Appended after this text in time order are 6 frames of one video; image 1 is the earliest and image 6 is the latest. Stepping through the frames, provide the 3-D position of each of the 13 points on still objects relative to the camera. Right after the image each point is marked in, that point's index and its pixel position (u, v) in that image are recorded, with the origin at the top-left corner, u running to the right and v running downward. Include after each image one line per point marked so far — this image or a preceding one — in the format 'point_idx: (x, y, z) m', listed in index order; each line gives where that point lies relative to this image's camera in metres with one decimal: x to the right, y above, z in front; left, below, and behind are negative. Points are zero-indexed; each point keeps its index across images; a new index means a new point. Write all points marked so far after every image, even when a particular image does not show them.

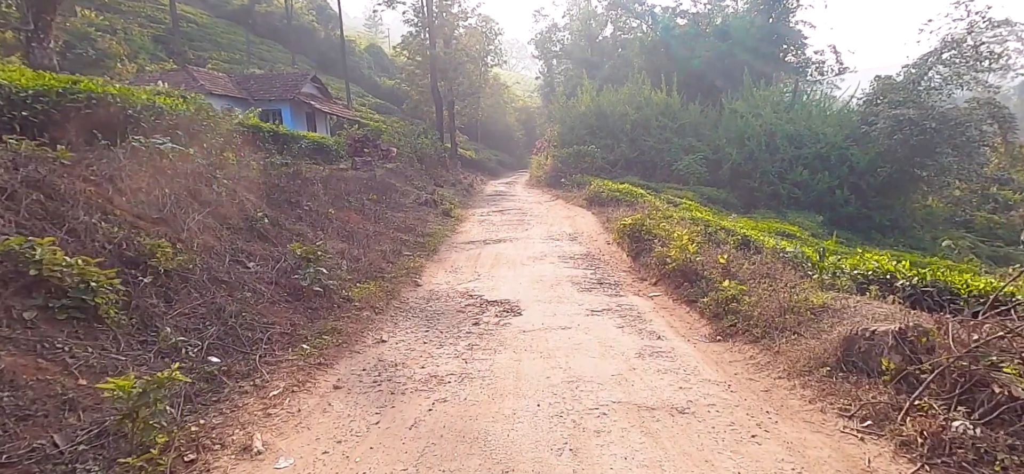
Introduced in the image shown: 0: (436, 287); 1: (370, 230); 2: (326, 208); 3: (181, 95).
0: (-1.0, -0.7, +8.4) m
1: (-2.7, +0.1, +11.8) m
2: (-3.4, +0.5, +11.3) m
3: (-6.0, +2.5, +11.4) m
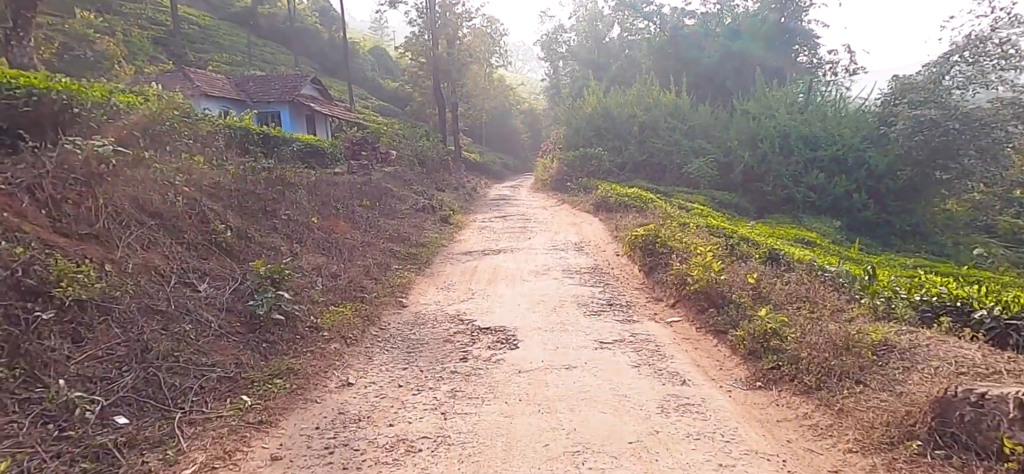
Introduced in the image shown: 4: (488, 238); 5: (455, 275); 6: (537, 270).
0: (-1.0, -0.9, +7.4) m
1: (-2.7, -0.1, +10.9) m
2: (-3.4, +0.3, +10.4) m
3: (-6.0, +2.3, +10.5) m
4: (-0.6, 0.0, +14.3) m
5: (-0.9, -0.6, +9.6) m
6: (+0.4, -0.5, +9.8) m
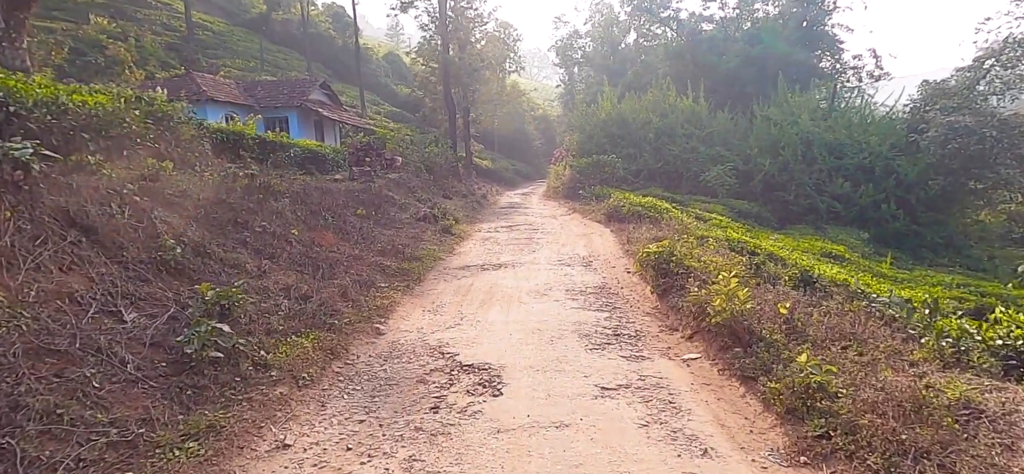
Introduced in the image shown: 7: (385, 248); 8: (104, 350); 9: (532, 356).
0: (-1.1, -1.0, +6.5) m
1: (-2.7, -0.3, +10.0) m
2: (-3.4, +0.1, +9.5) m
3: (-6.0, +2.1, +9.7) m
4: (-0.5, -0.3, +13.3) m
5: (-0.9, -0.8, +8.7) m
6: (+0.3, -0.7, +8.8) m
7: (-2.4, -0.2, +11.6) m
8: (-2.8, -0.8, +4.2) m
9: (+0.2, -1.1, +5.6) m
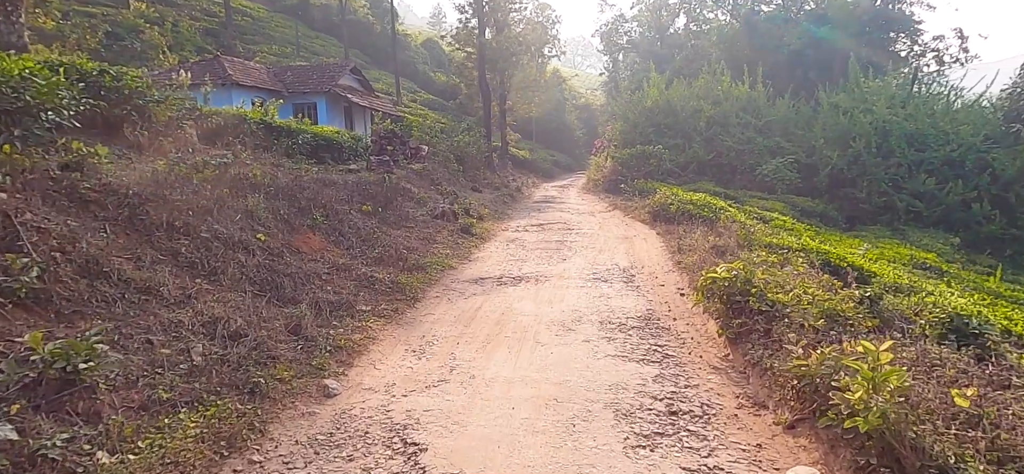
0: (-1.1, -1.2, +4.5) m
1: (-2.4, -0.4, +8.0) m
2: (-3.2, +0.1, +7.6) m
3: (-5.7, +2.1, +8.0) m
4: (0.0, -0.3, +11.2) m
5: (-0.7, -0.9, +6.6) m
6: (+0.5, -0.9, +6.7) m
7: (-2.0, -0.2, +9.7) m
8: (-2.9, -0.9, +2.3) m
9: (+0.1, -1.2, +3.5) m
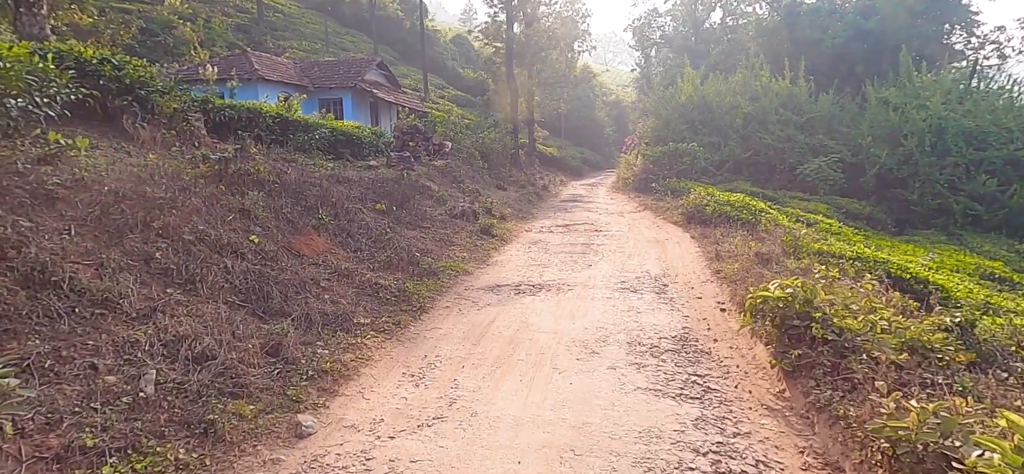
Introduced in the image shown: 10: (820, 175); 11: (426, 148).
0: (-1.1, -1.3, +3.7) m
1: (-2.2, -0.4, +7.3) m
2: (-2.9, 0.0, +6.9) m
3: (-5.4, +2.1, +7.4) m
4: (+0.4, -0.4, +10.4) m
5: (-0.6, -1.0, +5.8) m
6: (+0.7, -1.0, +5.8) m
7: (-1.7, -0.3, +8.9) m
8: (-2.9, -1.0, +1.6) m
9: (+0.1, -1.3, +2.7) m
10: (+9.8, +2.0, +19.8) m
11: (-2.7, +2.8, +19.6) m
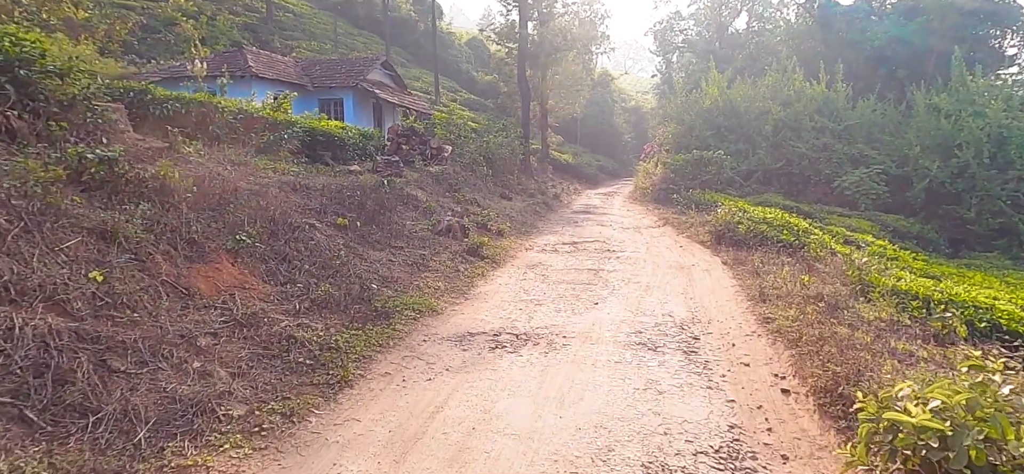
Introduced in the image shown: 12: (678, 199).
0: (-1.4, -1.5, +1.5) m
1: (-2.5, -0.7, +5.2) m
2: (-3.2, -0.2, +4.8) m
3: (-5.7, +1.9, +5.3) m
4: (+0.2, -0.8, +8.2) m
5: (-0.9, -1.3, +3.6) m
6: (+0.3, -1.3, +3.6) m
7: (-1.9, -0.6, +6.8) m
8: (-3.4, -1.2, -0.5) m
9: (-0.3, -1.6, +0.4) m
10: (+9.9, +1.3, +17.4) m
11: (-2.6, +2.4, +17.5) m
12: (+5.0, +1.1, +18.4) m
